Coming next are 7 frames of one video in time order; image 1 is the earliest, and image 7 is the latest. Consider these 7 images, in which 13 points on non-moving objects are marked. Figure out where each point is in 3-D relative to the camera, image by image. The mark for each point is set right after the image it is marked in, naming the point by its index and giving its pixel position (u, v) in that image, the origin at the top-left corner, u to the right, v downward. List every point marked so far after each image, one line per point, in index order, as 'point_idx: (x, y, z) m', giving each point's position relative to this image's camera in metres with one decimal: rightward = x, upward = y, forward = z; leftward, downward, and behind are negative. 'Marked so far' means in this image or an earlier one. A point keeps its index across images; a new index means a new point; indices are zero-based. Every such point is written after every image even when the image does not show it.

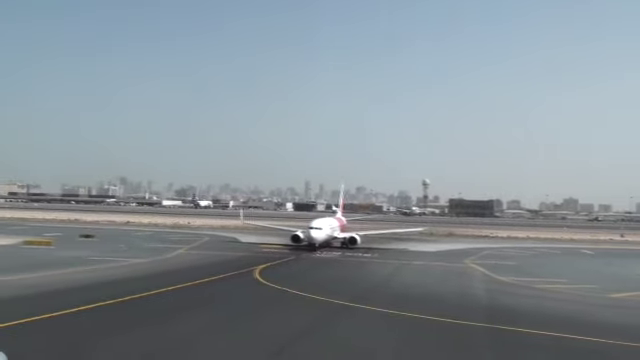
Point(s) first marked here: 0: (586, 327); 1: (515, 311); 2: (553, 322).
0: (+6.2, -3.5, +17.7) m
1: (+5.0, -3.5, +19.4) m
2: (+5.7, -3.5, +18.4) m
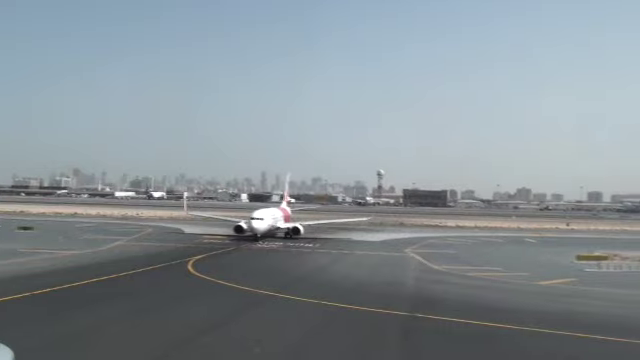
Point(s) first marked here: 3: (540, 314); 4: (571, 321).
0: (+4.3, -3.2, +17.8) m
1: (+3.1, -3.2, +19.5) m
2: (+3.8, -3.2, +18.5) m
3: (+5.6, -3.2, +18.6) m
4: (+6.0, -3.3, +17.9) m
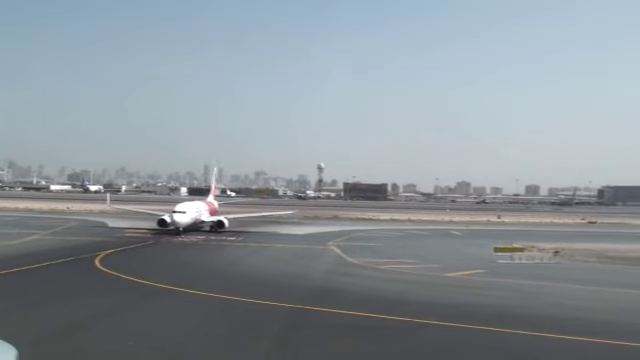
0: (+1.9, -3.0, +17.8) m
1: (+0.5, -3.0, +19.4) m
2: (+1.3, -3.0, +18.4) m
3: (+3.1, -3.0, +18.6) m
4: (+3.6, -3.1, +18.0) m
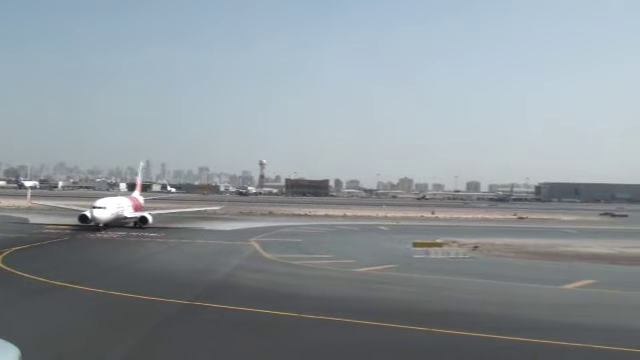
0: (-0.6, -2.9, +17.6) m
1: (-2.1, -2.8, +19.1) m
2: (-1.2, -2.9, +18.2) m
3: (+0.6, -2.9, +18.6) m
4: (+1.1, -2.9, +18.0) m
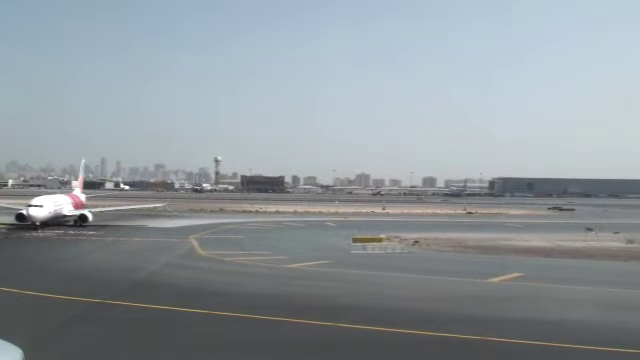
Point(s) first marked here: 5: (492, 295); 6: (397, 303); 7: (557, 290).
0: (-2.4, -2.8, +17.3) m
1: (-4.0, -2.7, +18.8) m
2: (-3.1, -2.8, +17.9) m
3: (-1.3, -2.8, +18.4) m
4: (-0.8, -2.8, +17.8) m
5: (+4.2, -2.8, +18.4) m
6: (+1.8, -2.8, +17.3) m
7: (+6.0, -2.8, +19.0) m
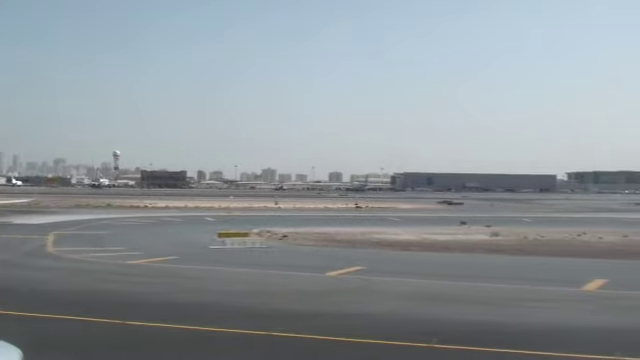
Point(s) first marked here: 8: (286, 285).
0: (-6.5, -2.6, +16.5) m
1: (-8.2, -2.6, +17.8) m
2: (-7.2, -2.6, +17.0) m
3: (-5.5, -2.6, +17.6) m
4: (-4.9, -2.7, +17.1) m
5: (0.0, -2.6, +18.2) m
6: (-2.3, -2.7, +16.9) m
7: (+1.7, -2.6, +19.0) m
8: (-0.9, -2.6, +19.0) m
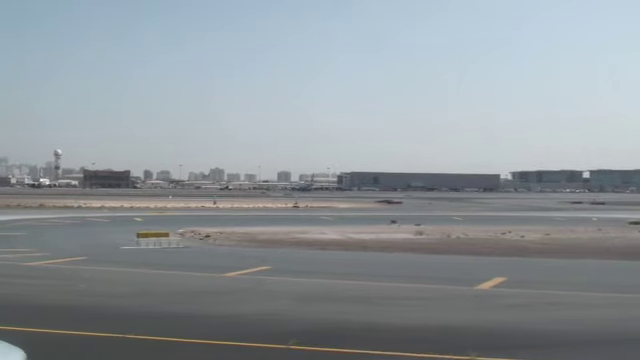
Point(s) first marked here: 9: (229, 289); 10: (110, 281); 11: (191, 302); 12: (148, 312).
0: (-8.9, -2.6, +15.8) m
1: (-10.7, -2.5, +17.0) m
2: (-9.6, -2.6, +16.3) m
3: (-7.9, -2.6, +16.9) m
4: (-7.3, -2.6, +16.5) m
5: (-2.5, -2.6, +17.8) m
6: (-4.7, -2.6, +16.4) m
7: (-0.8, -2.6, +18.7) m
8: (-3.4, -2.6, +18.6) m
9: (-2.2, -2.6, +17.6) m
10: (-5.5, -2.6, +19.2) m
11: (-2.9, -2.6, +15.8) m
12: (-3.4, -2.6, +14.2) m
